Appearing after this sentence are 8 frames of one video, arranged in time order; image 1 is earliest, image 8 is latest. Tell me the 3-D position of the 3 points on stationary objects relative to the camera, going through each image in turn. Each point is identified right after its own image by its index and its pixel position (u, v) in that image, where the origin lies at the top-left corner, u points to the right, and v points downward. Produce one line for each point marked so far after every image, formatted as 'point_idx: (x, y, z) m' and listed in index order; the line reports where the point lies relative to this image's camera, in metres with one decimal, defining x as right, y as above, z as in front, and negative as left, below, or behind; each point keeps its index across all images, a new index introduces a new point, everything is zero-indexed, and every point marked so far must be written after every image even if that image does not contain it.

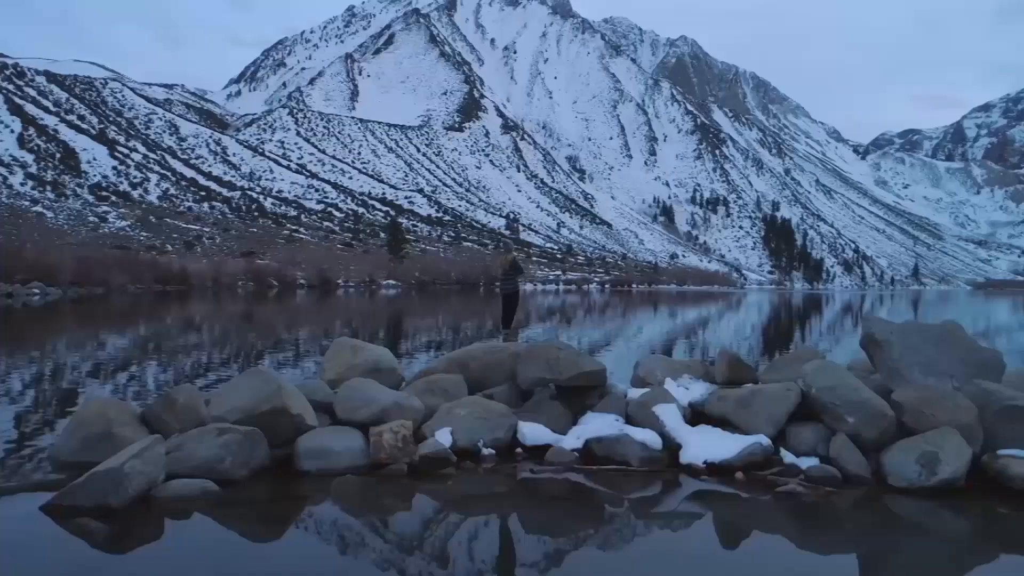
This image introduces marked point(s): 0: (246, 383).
0: (-2.5, -0.9, +7.2) m
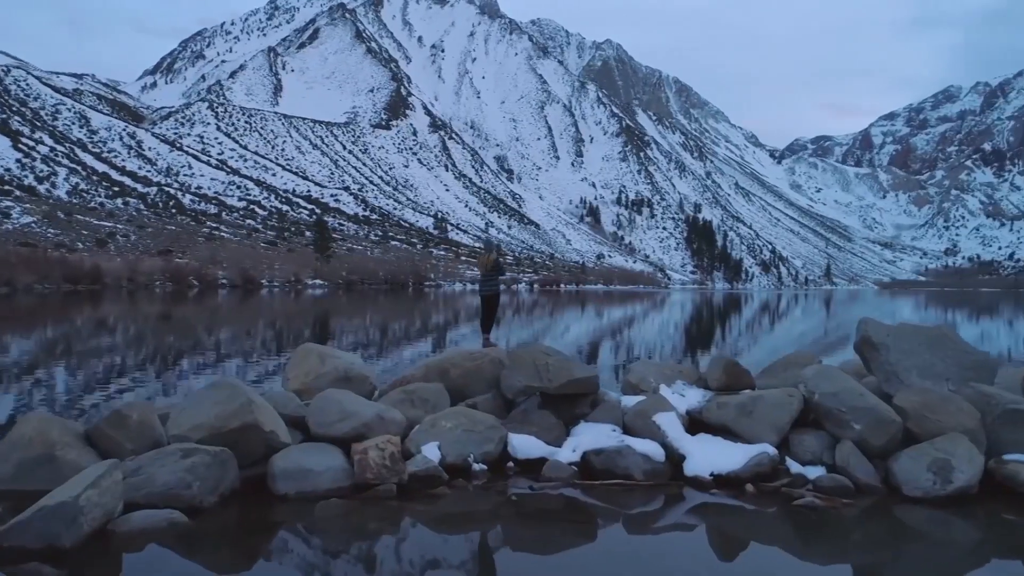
0: (-2.6, -0.9, +6.5) m
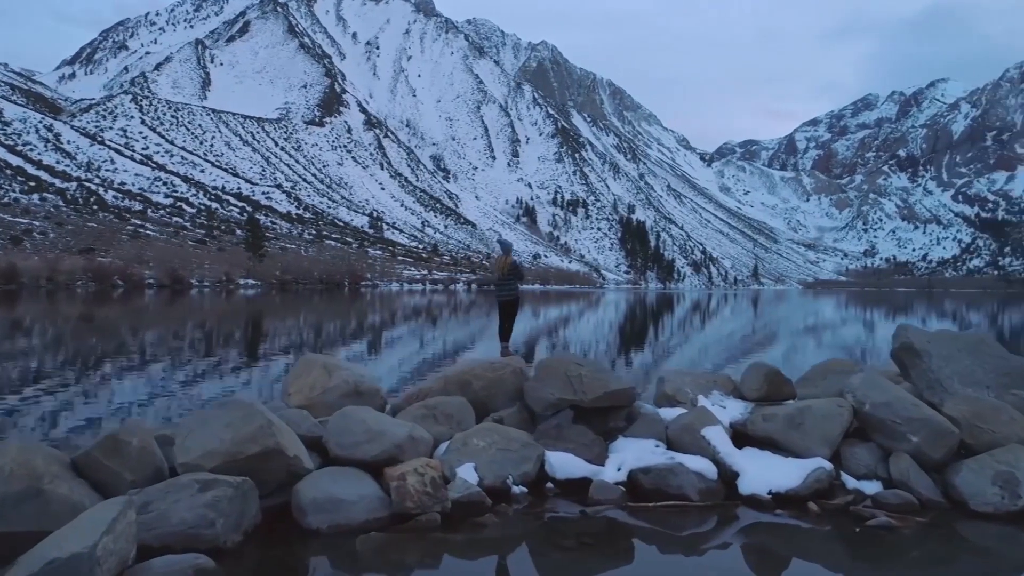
0: (-2.2, -1.0, +5.7) m
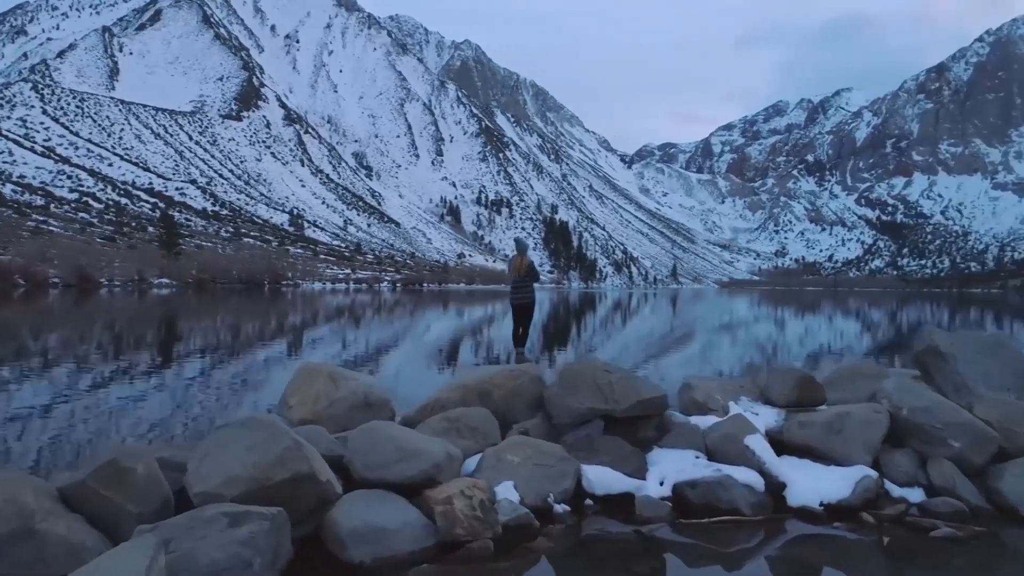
0: (-1.8, -1.0, +5.0) m
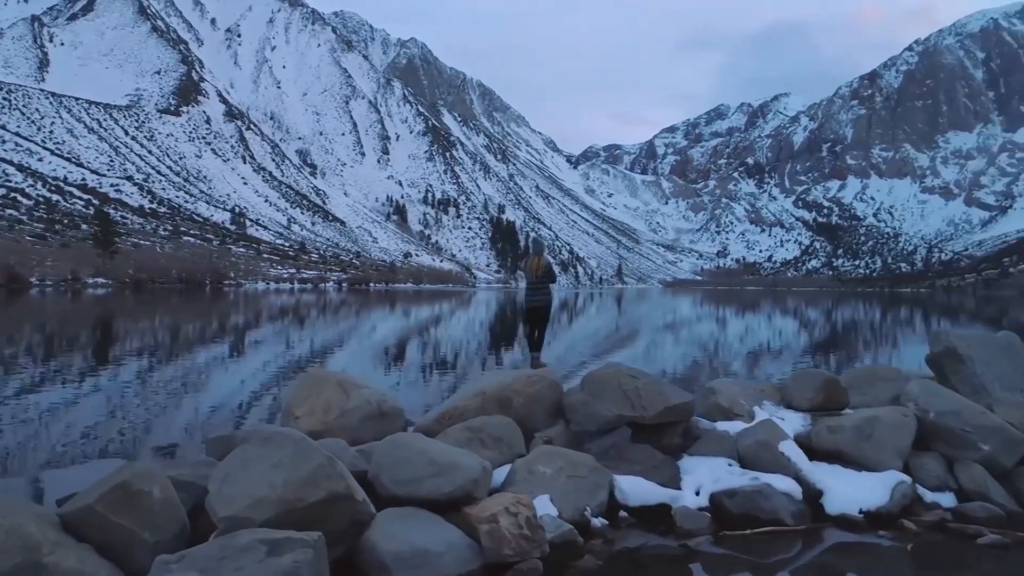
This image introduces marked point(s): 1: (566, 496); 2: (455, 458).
0: (-1.5, -1.0, +4.6) m
1: (+0.4, -1.5, +5.5) m
2: (-0.4, -1.2, +5.2) m
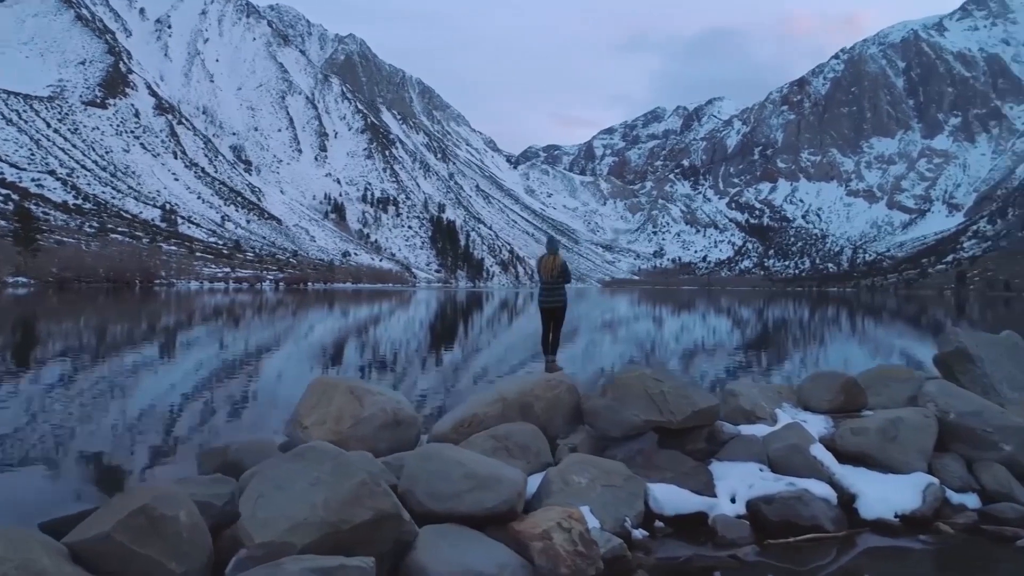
0: (-1.2, -1.0, +4.2) m
1: (+0.6, -1.5, +5.2) m
2: (-0.1, -1.2, +4.9) m
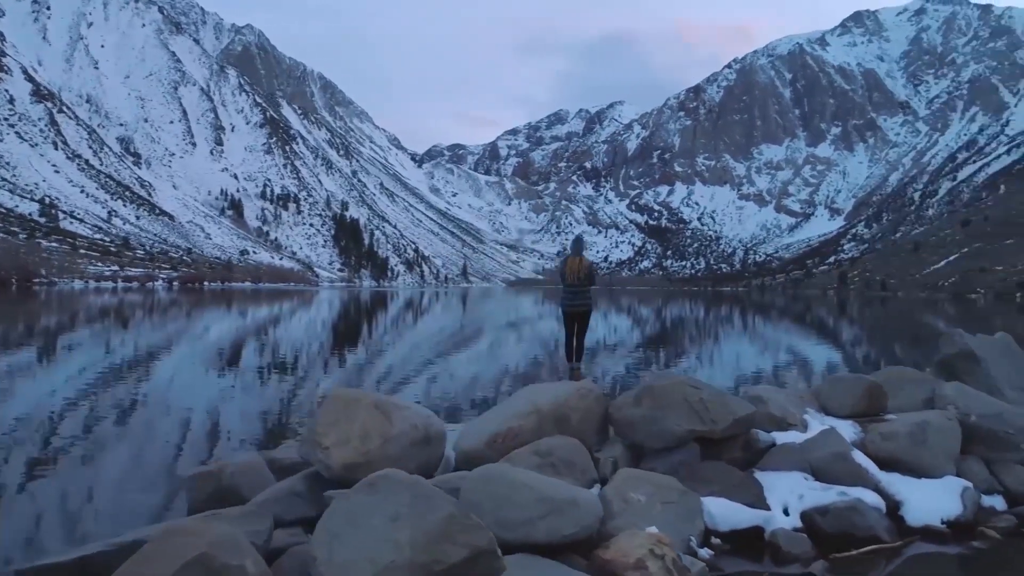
0: (-0.7, -1.0, +3.6) m
1: (+1.0, -1.5, +4.9) m
2: (+0.3, -1.2, +4.5) m
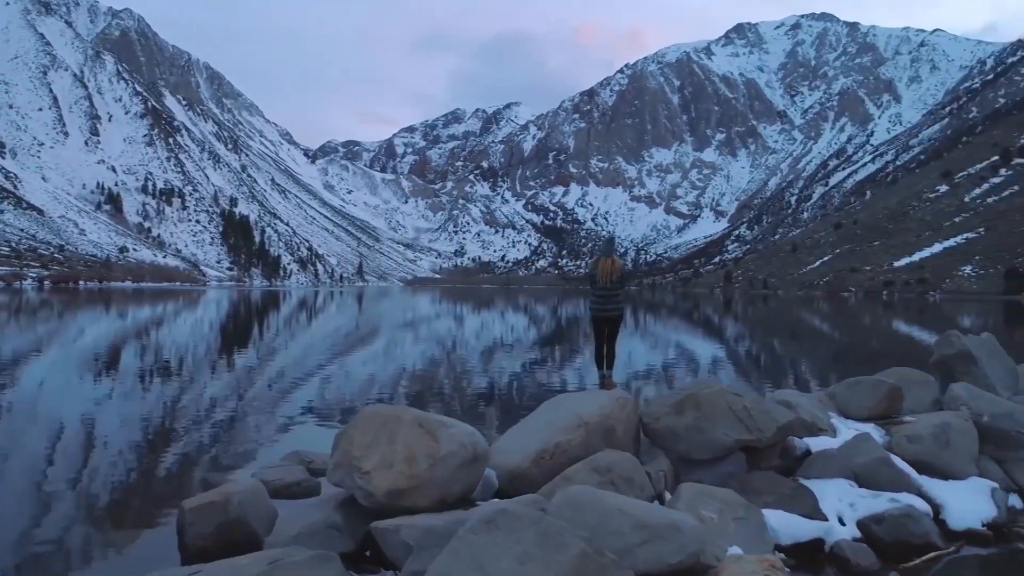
0: (-0.1, -1.1, +3.1) m
1: (+1.4, -1.5, +4.6) m
2: (+0.8, -1.2, +4.1) m
